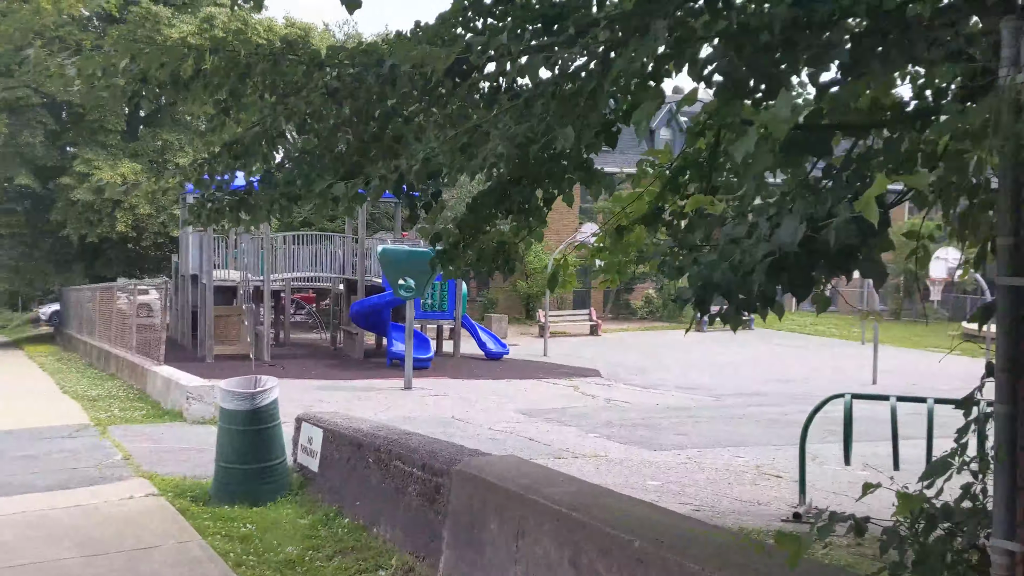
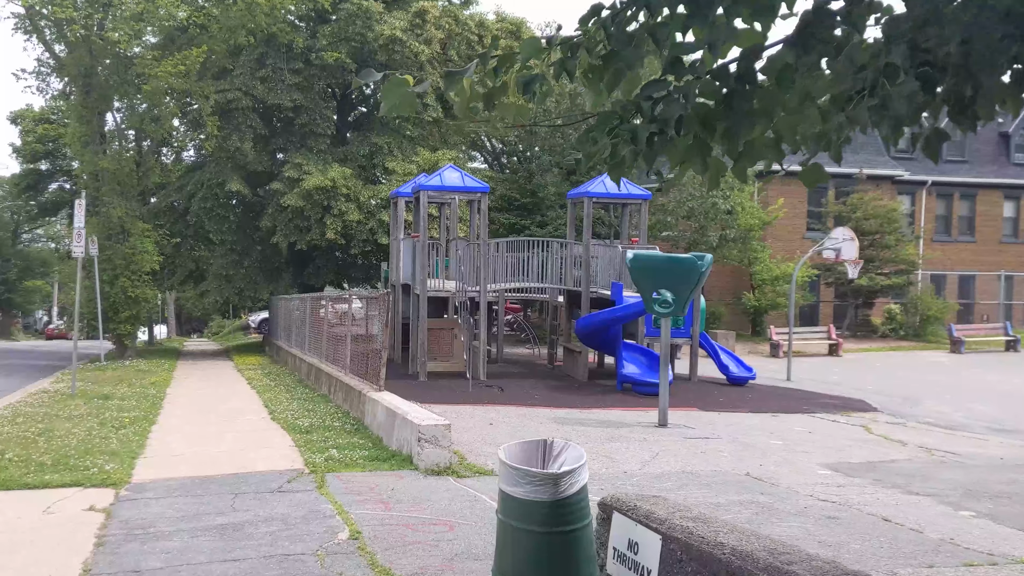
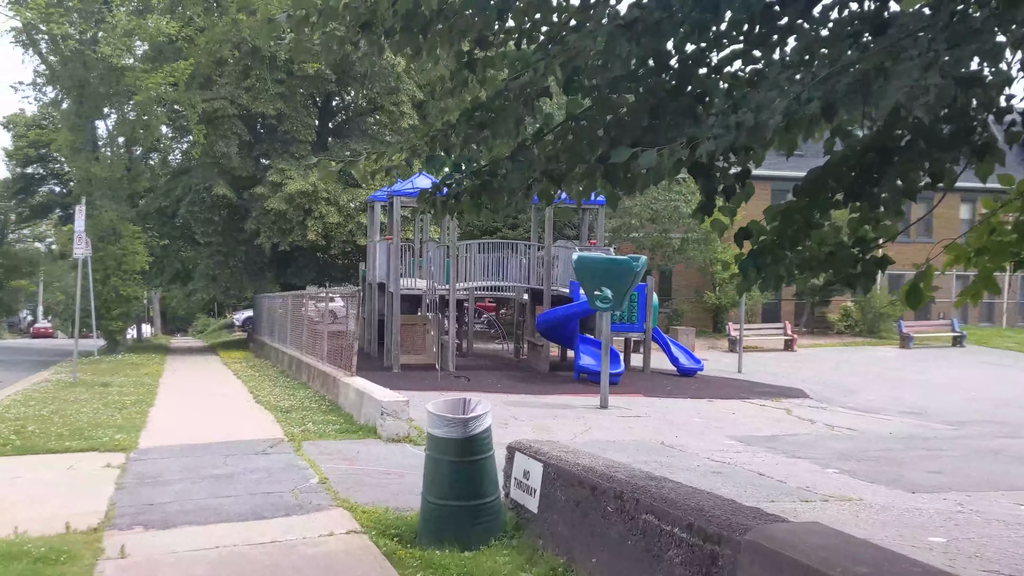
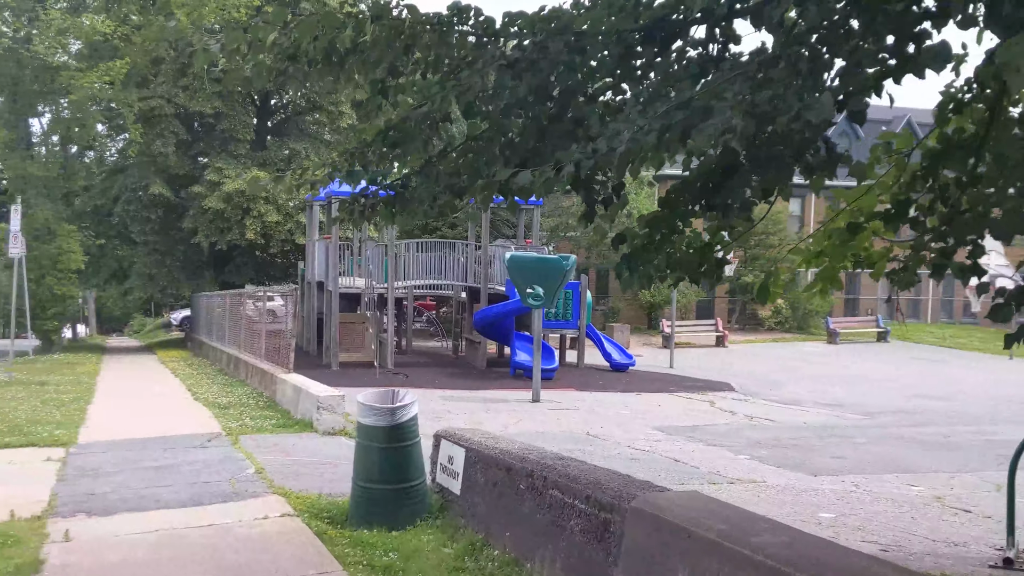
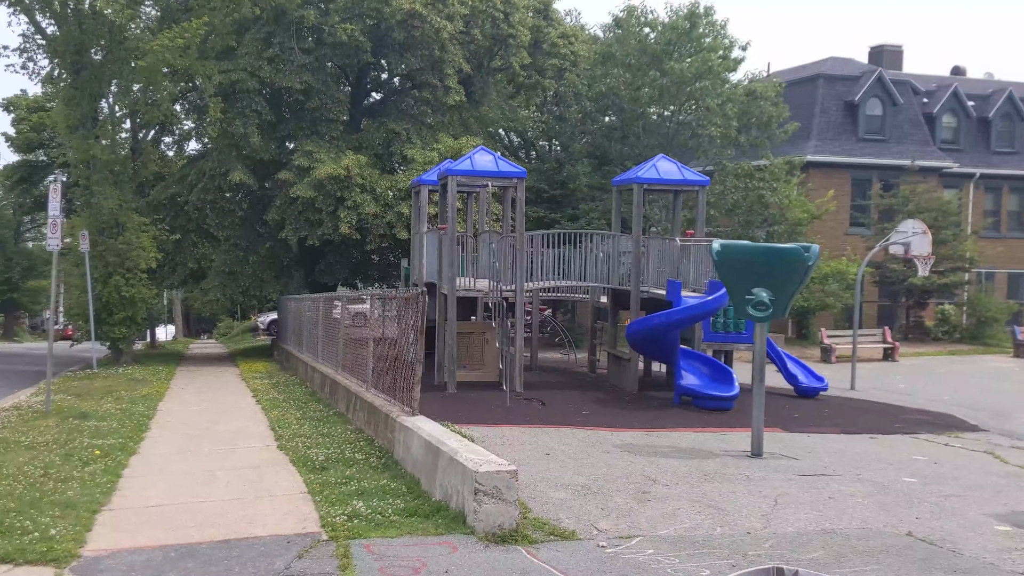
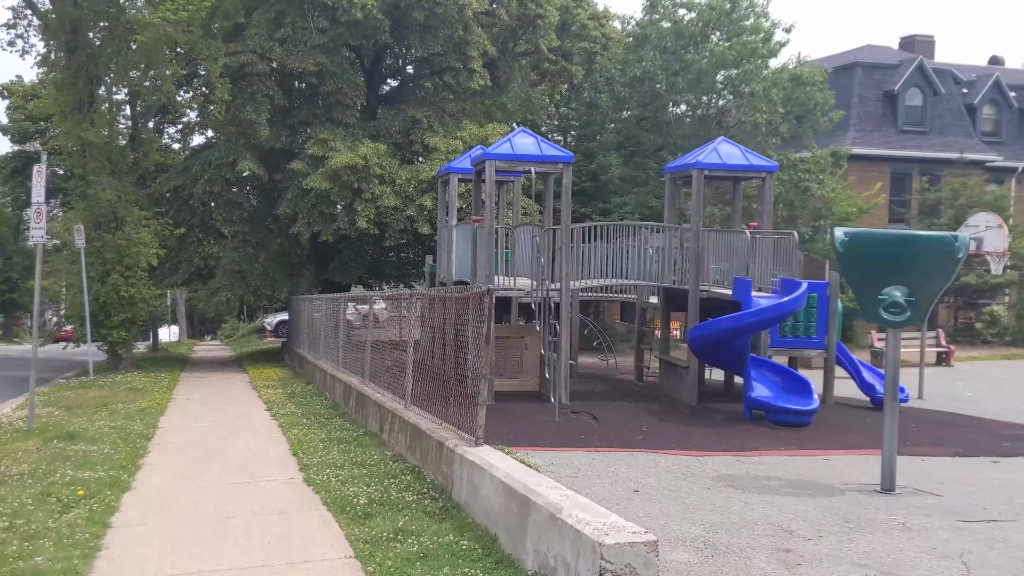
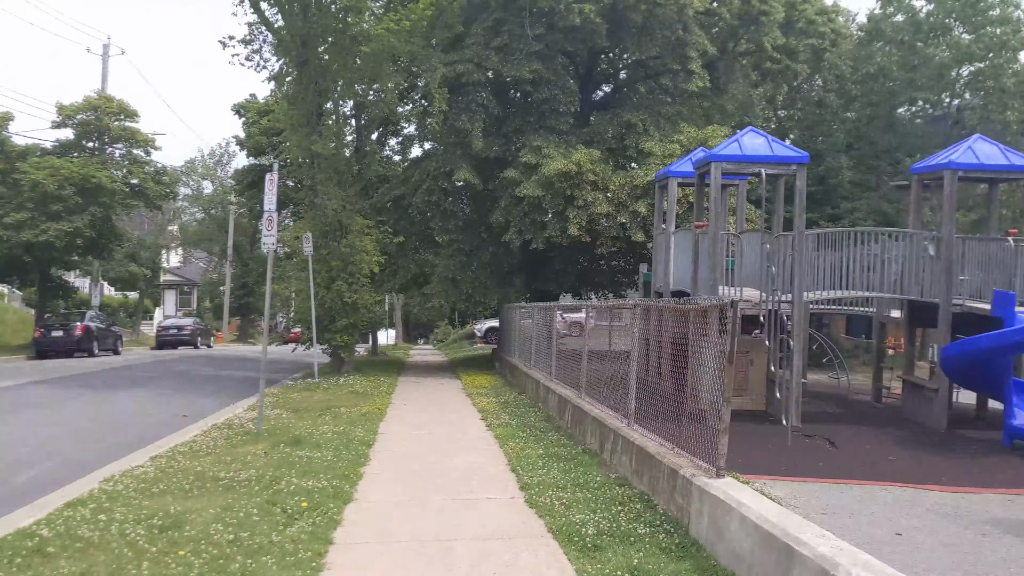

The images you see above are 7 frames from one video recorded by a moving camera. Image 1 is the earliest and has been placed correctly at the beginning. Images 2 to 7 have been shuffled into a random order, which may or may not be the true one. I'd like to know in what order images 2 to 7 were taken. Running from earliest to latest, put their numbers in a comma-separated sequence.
4, 3, 2, 5, 6, 7
